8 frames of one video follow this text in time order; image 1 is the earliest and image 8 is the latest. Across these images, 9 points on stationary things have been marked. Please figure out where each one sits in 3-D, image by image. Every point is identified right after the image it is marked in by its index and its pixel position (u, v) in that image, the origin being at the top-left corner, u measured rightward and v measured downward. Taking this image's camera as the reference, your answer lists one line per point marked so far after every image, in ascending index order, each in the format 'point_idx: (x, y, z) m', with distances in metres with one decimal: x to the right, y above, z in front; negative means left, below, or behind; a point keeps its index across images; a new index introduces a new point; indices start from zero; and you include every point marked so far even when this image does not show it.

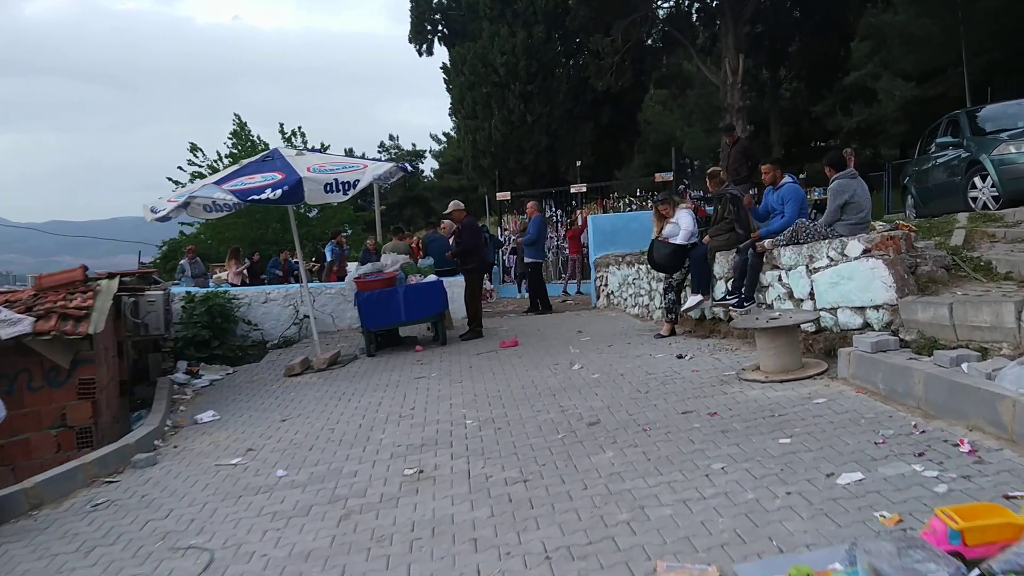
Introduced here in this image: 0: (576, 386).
0: (+0.5, -0.7, +7.0) m
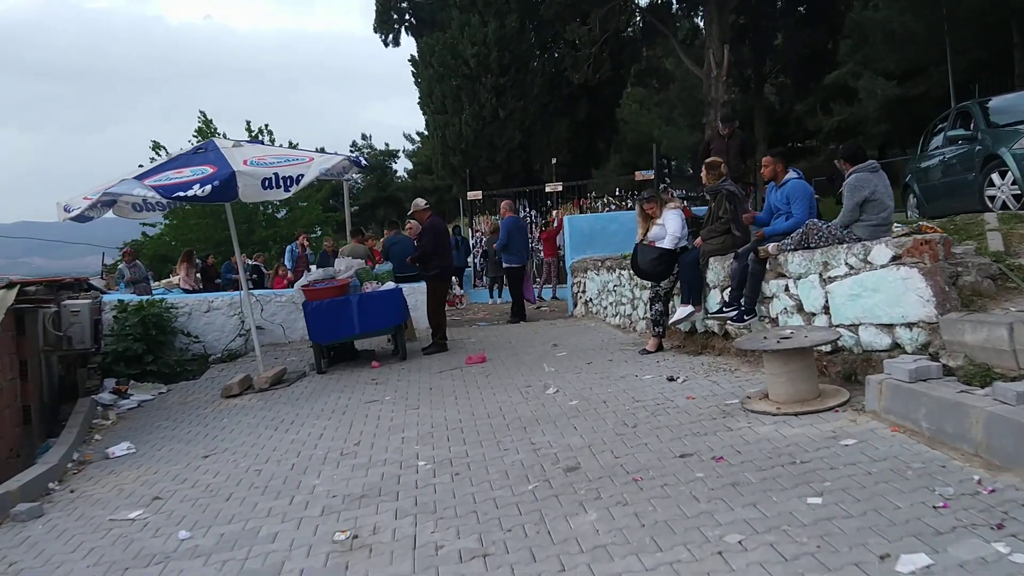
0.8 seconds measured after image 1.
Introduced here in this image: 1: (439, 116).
0: (+0.2, -0.8, +5.9) m
1: (-1.6, +3.7, +19.3) m
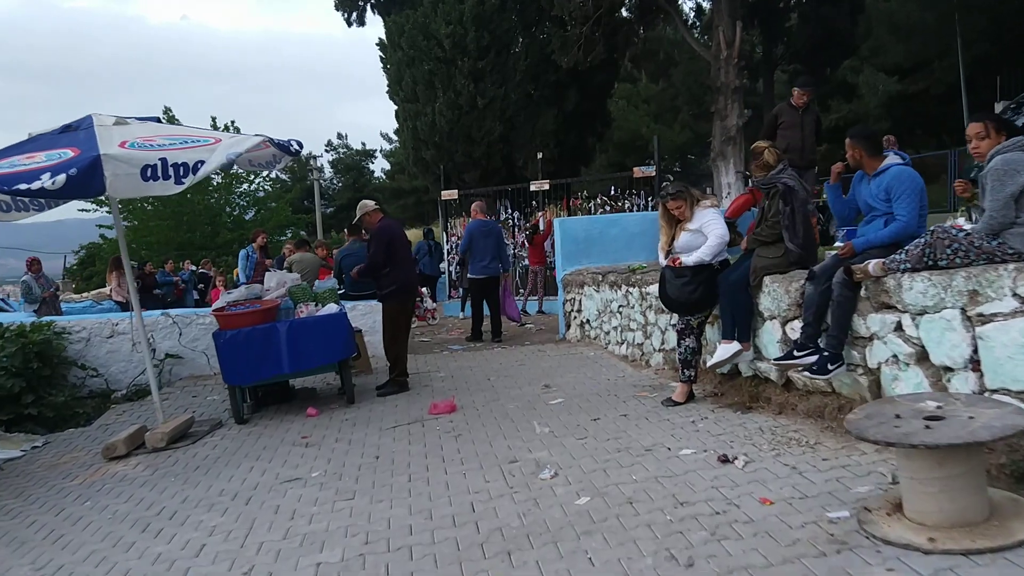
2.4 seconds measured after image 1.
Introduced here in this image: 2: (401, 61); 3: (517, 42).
0: (+0.1, -1.0, +3.8) m
1: (-1.9, +3.5, +17.2) m
2: (-2.1, +4.3, +17.1) m
3: (+0.1, +4.5, +16.7) m
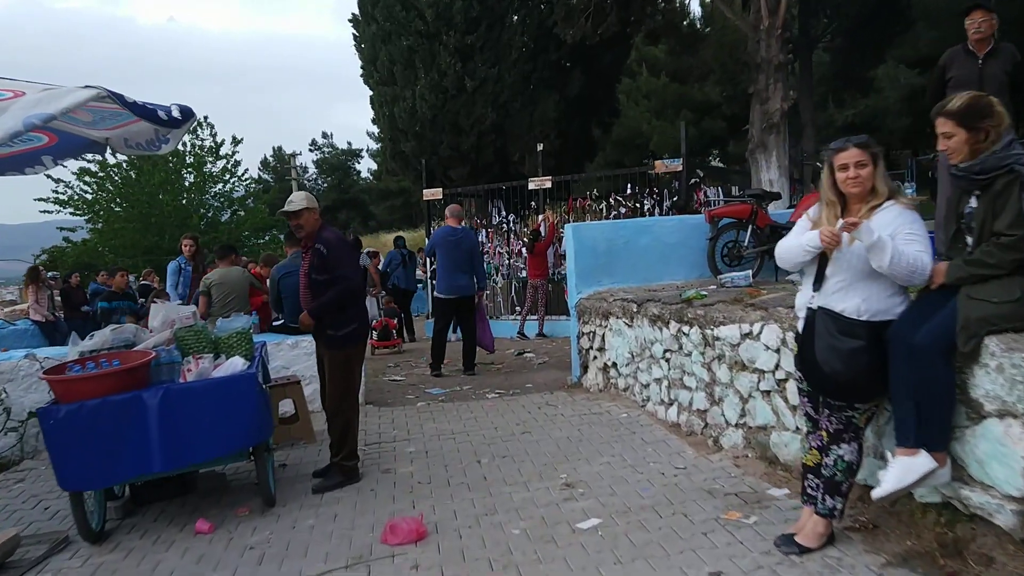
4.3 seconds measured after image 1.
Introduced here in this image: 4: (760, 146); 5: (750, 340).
0: (+0.2, -1.2, +1.4) m
1: (-2.0, +3.2, +14.7) m
2: (-2.2, +4.0, +14.7) m
3: (0.0, +4.3, +14.2) m
4: (+3.1, +1.8, +11.4) m
5: (+1.2, -0.3, +4.6) m
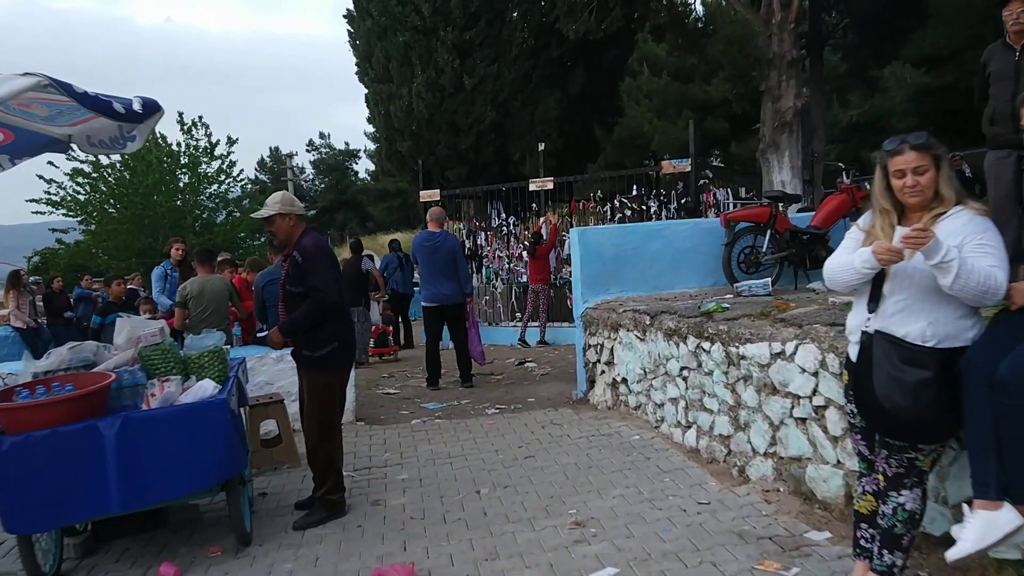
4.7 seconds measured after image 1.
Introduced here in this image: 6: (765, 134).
0: (+0.2, -1.3, +0.9) m
1: (-2.0, +3.2, +14.2) m
2: (-2.2, +4.0, +14.2) m
3: (0.0, +4.2, +13.8) m
4: (+3.1, +1.7, +10.9) m
5: (+1.2, -0.3, +4.1) m
6: (+3.1, +1.9, +11.0) m
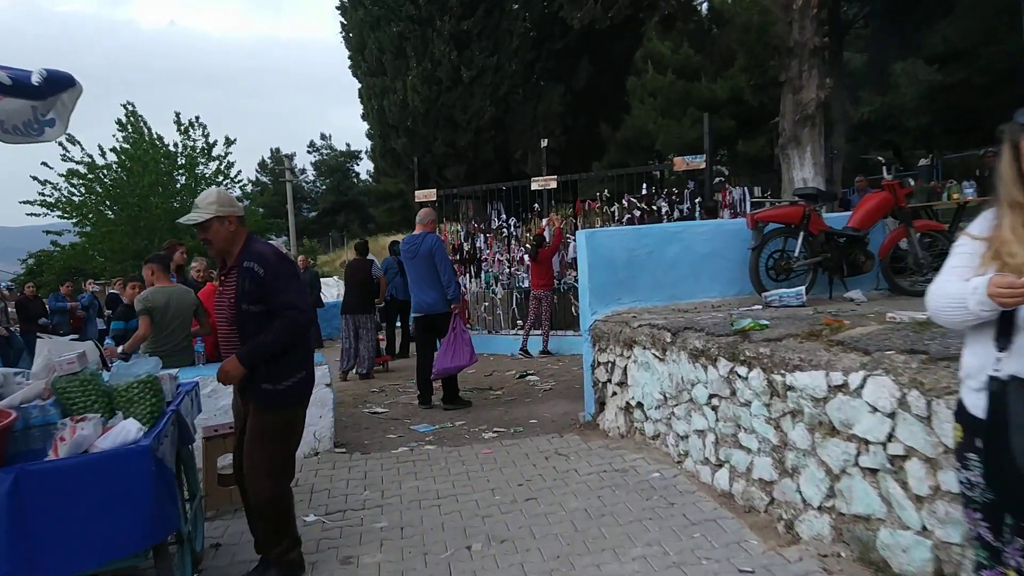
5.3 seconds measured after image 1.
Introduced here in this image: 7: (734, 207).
0: (+0.2, -1.3, +0.1) m
1: (-2.0, +3.1, +13.4) m
2: (-2.2, +3.9, +13.4) m
3: (0.0, +4.1, +13.0) m
4: (+3.1, +1.6, +10.1) m
5: (+1.2, -0.4, +3.3) m
6: (+3.1, +1.8, +10.2) m
7: (+2.4, +0.9, +9.9) m
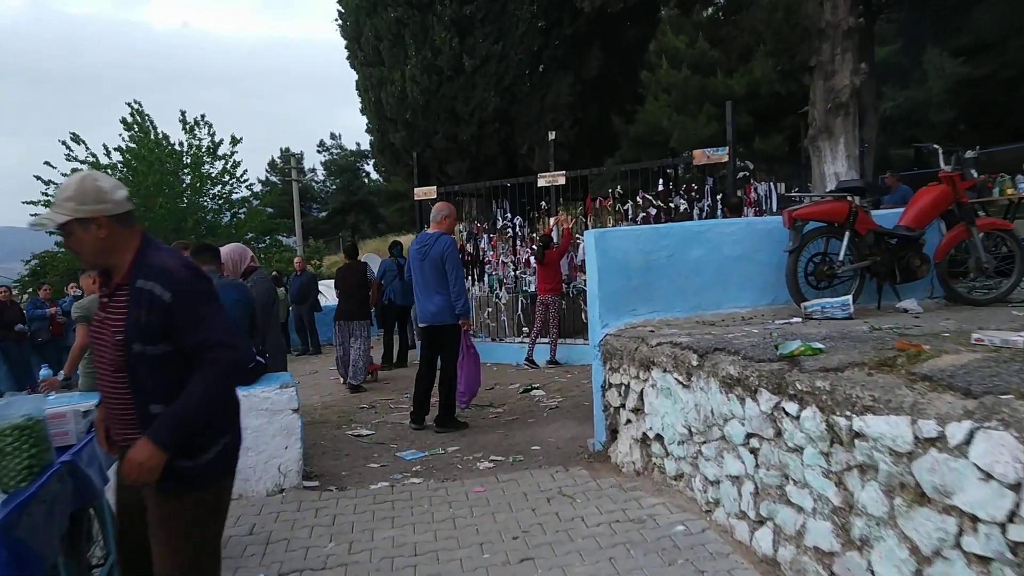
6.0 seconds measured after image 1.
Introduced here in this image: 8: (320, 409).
0: (+0.1, -1.4, -0.8) m
1: (-1.9, +3.0, +12.6) m
2: (-2.1, +3.8, +12.6) m
3: (+0.1, +4.1, +12.1) m
4: (+3.1, +1.6, +9.2) m
5: (+1.1, -0.4, +2.4) m
6: (+3.1, +1.7, +9.3) m
7: (+2.4, +0.8, +9.0) m
8: (-1.7, -1.1, +8.0) m
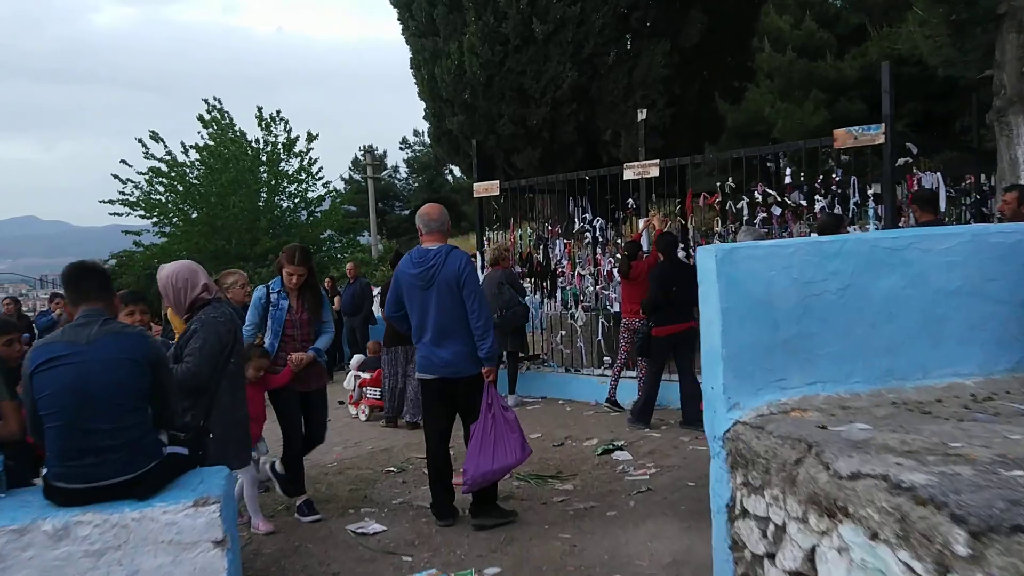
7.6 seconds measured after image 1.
0: (-0.3, -1.6, -2.8) m
1: (-1.0, +2.9, +10.7) m
2: (-1.1, +3.7, +10.7) m
3: (+1.0, +3.9, +10.0) m
4: (+3.7, +1.4, +6.8) m
5: (+1.1, -0.6, +0.2) m
6: (+3.7, +1.5, +6.9) m
7: (+3.0, +0.6, +6.7) m
8: (-1.2, -1.2, +6.0) m
